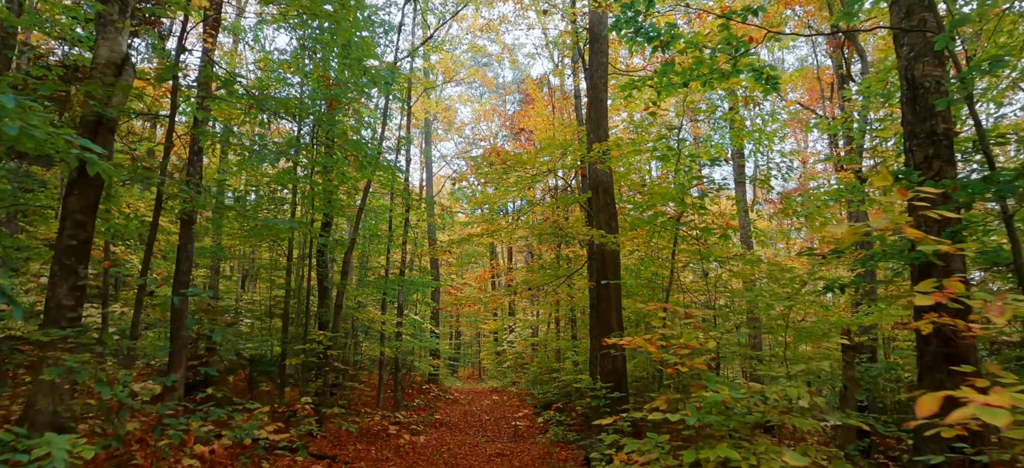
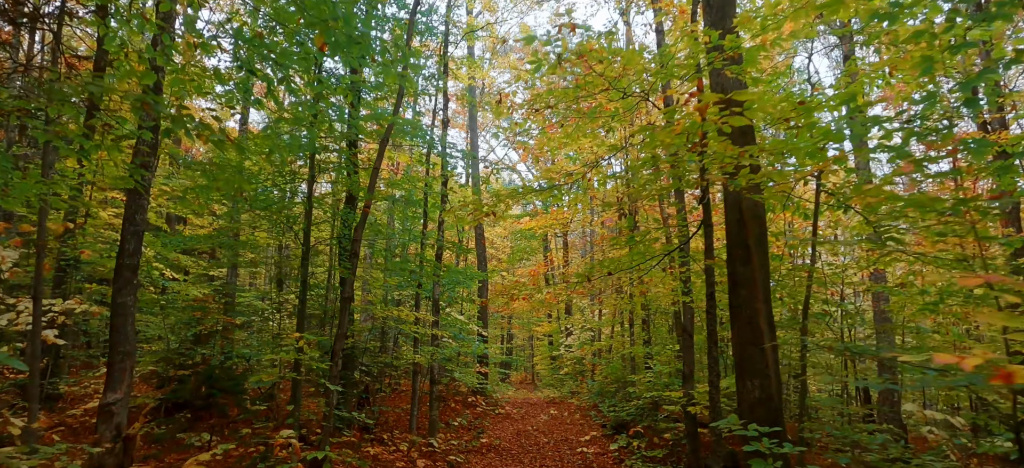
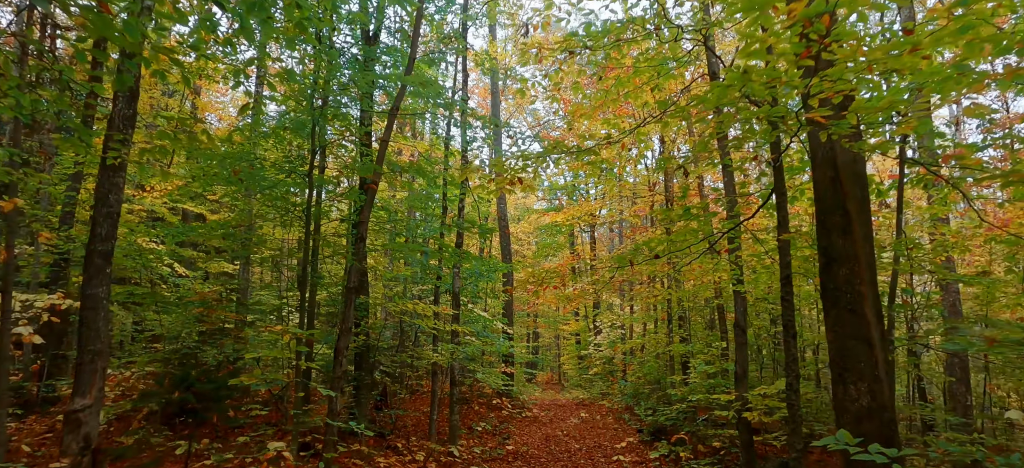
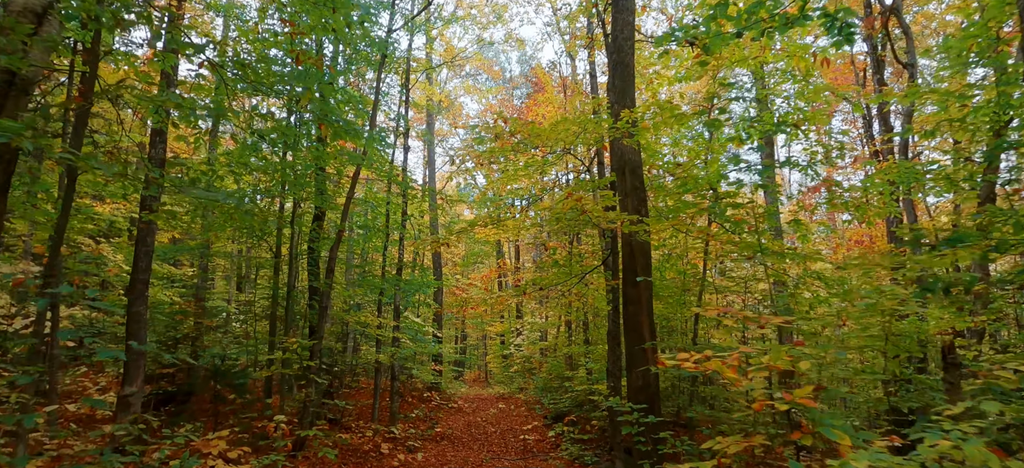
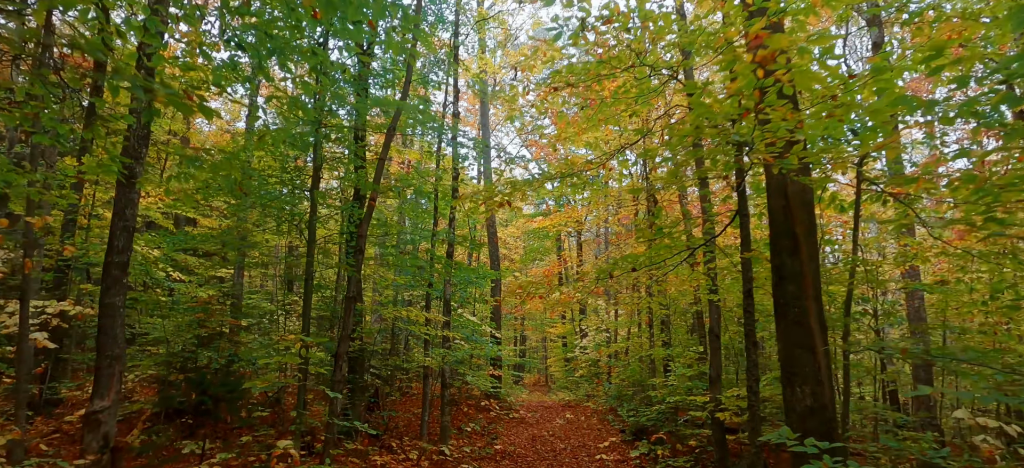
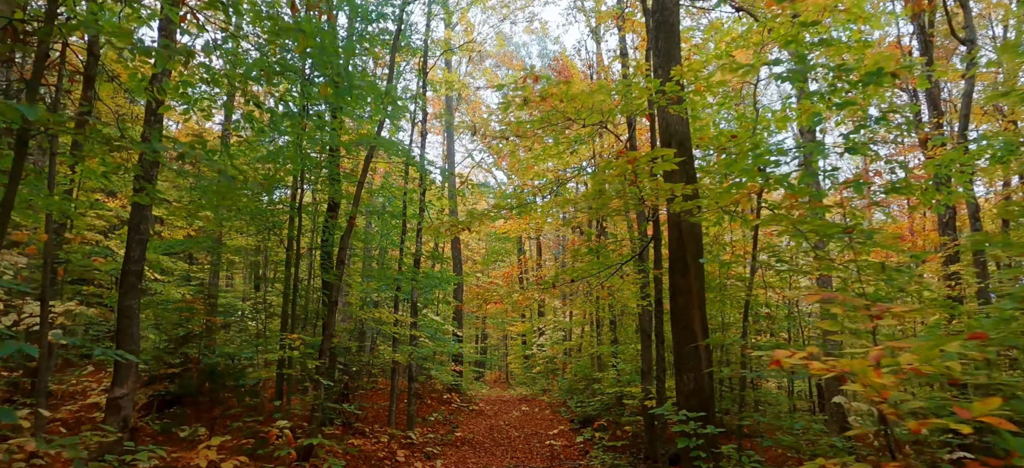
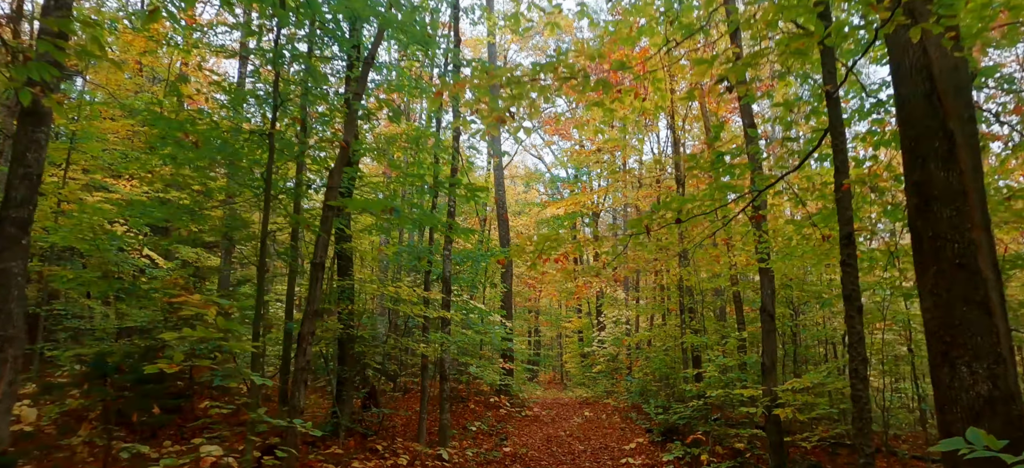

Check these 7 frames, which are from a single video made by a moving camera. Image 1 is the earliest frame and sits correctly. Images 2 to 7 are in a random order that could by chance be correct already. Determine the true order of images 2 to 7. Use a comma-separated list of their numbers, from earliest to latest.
4, 6, 2, 5, 3, 7
